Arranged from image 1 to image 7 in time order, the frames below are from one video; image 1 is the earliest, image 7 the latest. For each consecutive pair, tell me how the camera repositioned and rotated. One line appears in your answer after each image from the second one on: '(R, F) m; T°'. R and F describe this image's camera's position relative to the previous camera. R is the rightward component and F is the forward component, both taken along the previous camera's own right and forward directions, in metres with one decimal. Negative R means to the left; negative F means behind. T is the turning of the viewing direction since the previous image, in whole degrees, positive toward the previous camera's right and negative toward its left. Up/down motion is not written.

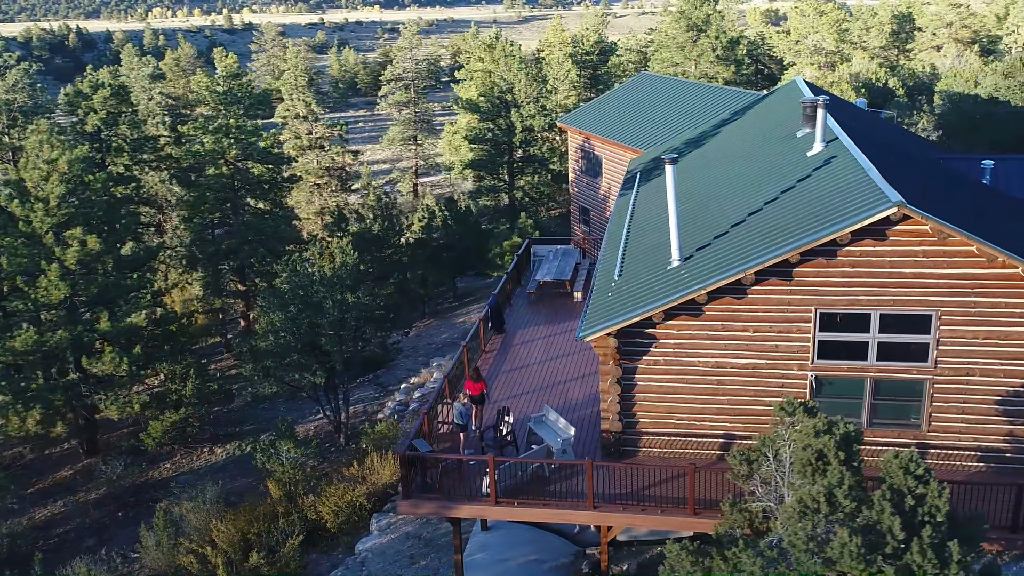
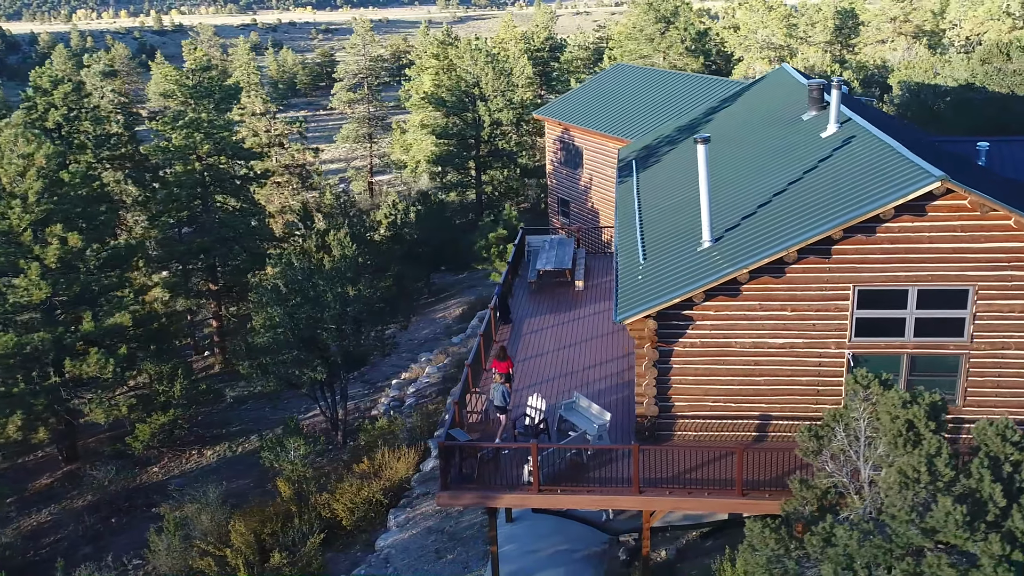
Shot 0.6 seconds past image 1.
(-1.4, +0.3) m; +4°
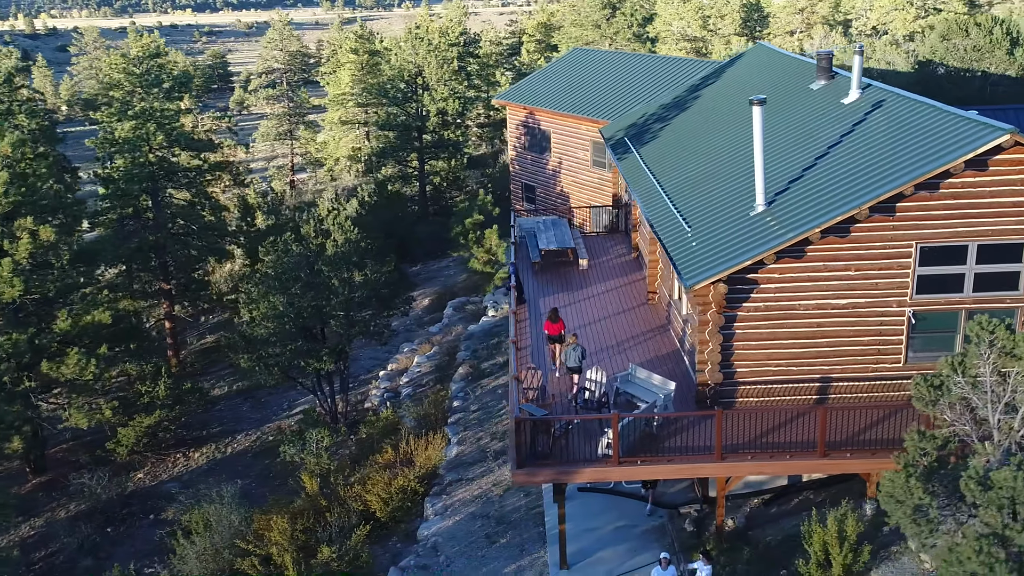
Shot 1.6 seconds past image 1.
(-2.4, +0.6) m; +6°
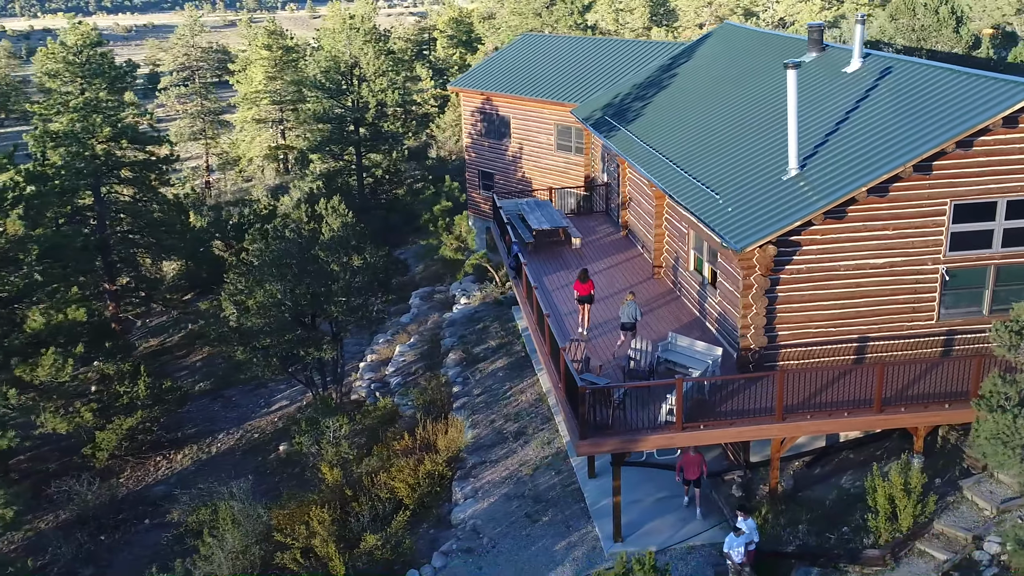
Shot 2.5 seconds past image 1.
(-2.1, +0.4) m; +6°
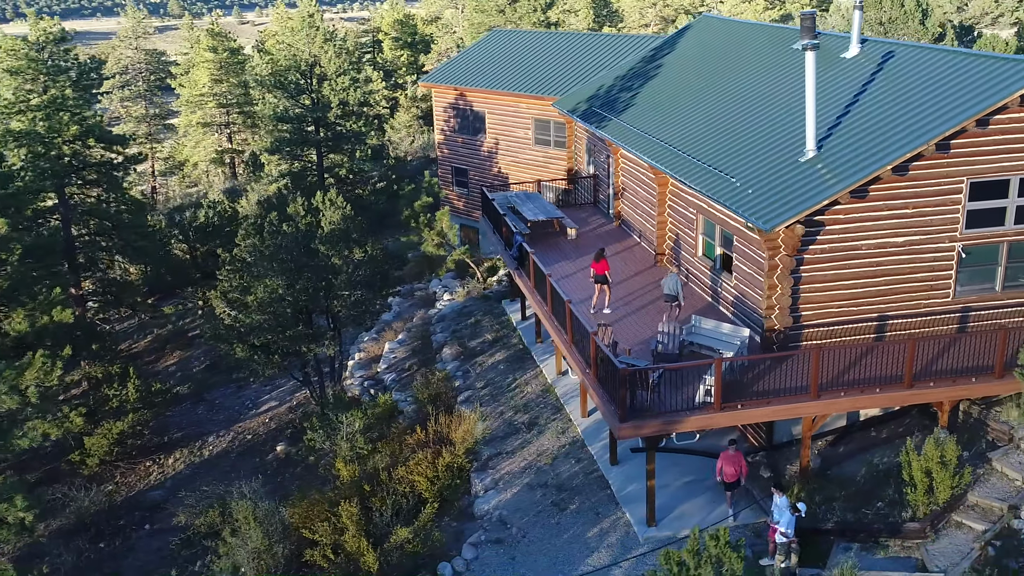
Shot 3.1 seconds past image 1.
(-1.3, +0.2) m; +4°
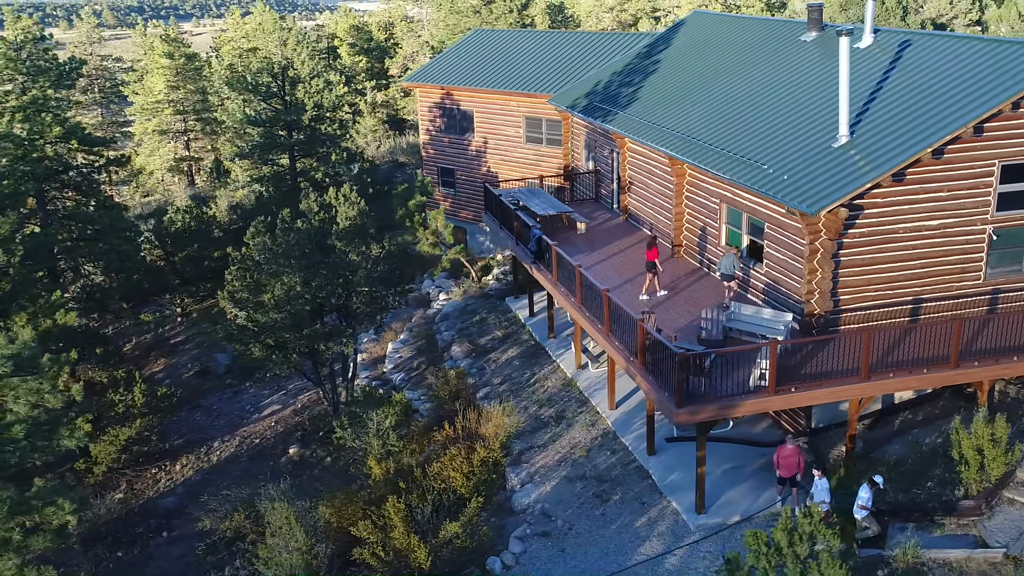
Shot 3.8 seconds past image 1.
(-1.4, +0.2) m; +3°
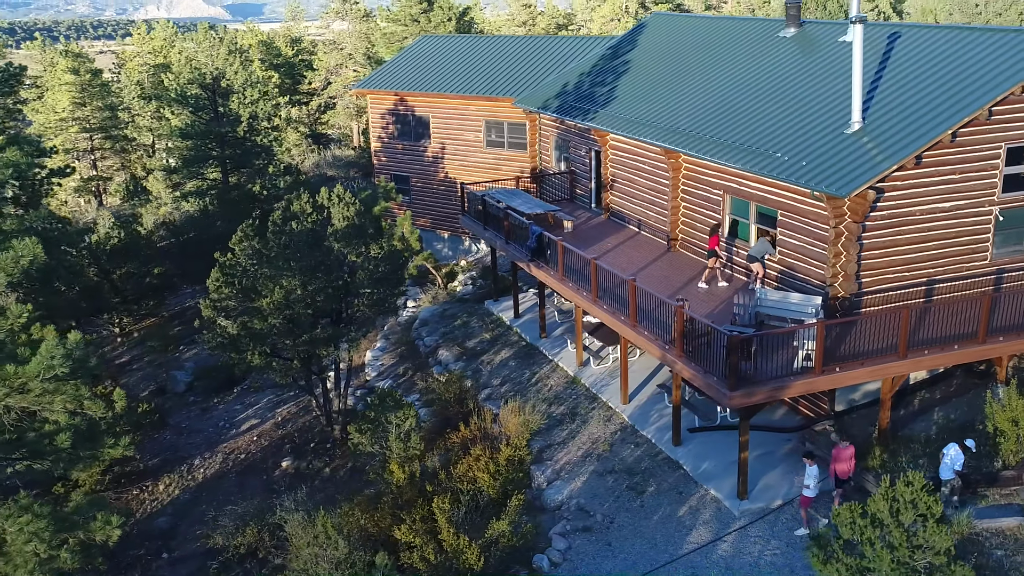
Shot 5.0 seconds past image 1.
(-1.9, +0.4) m; +6°
